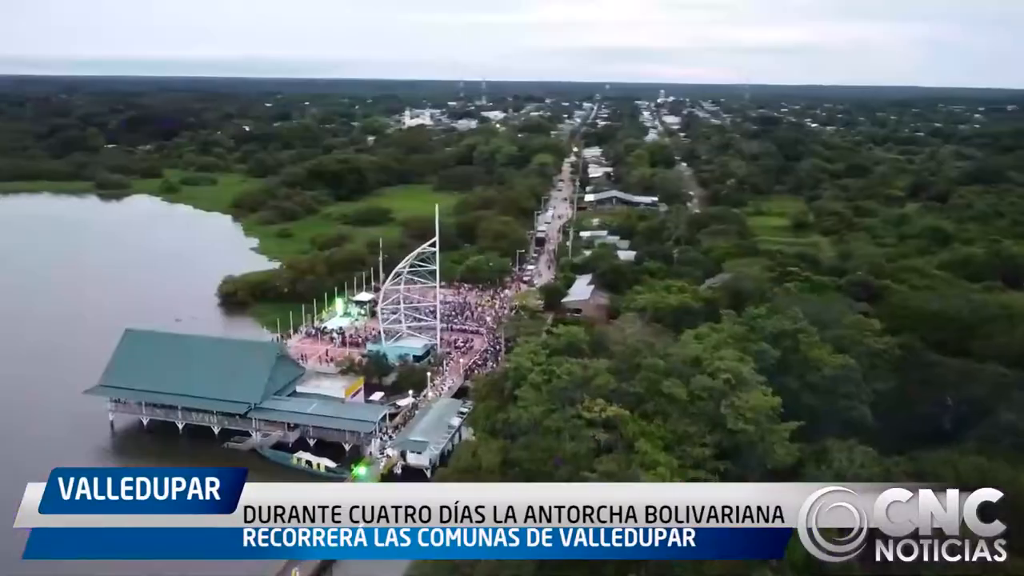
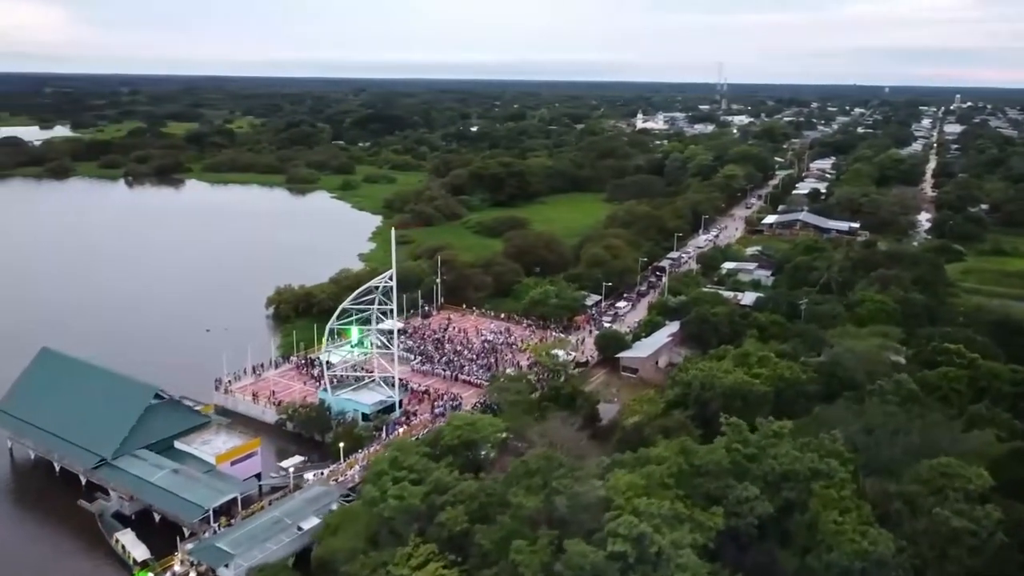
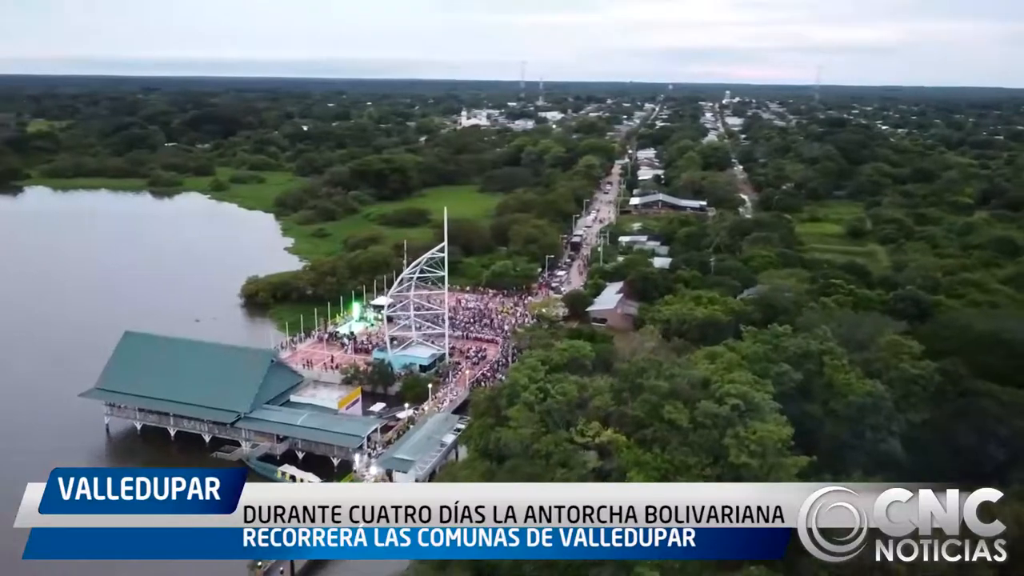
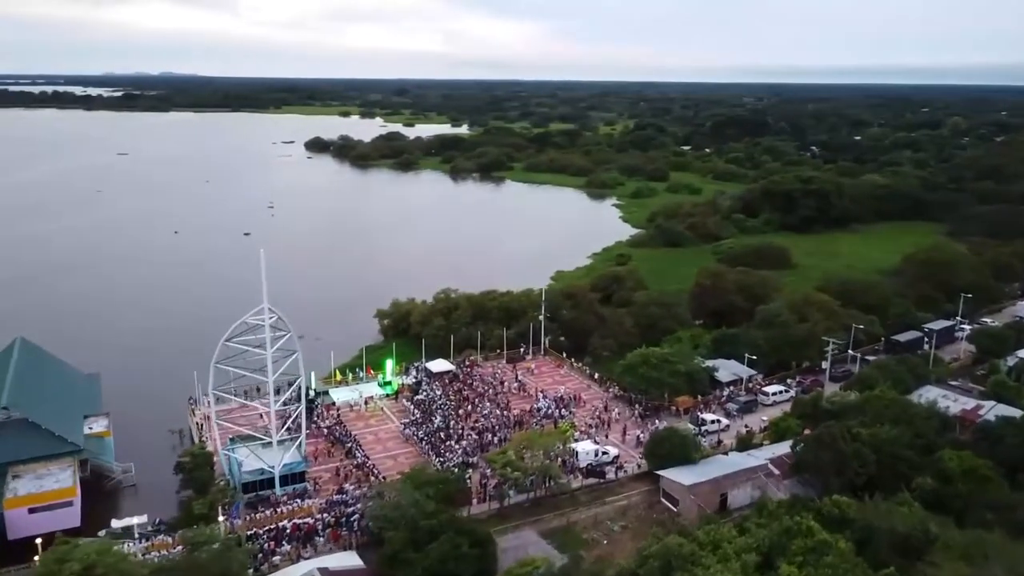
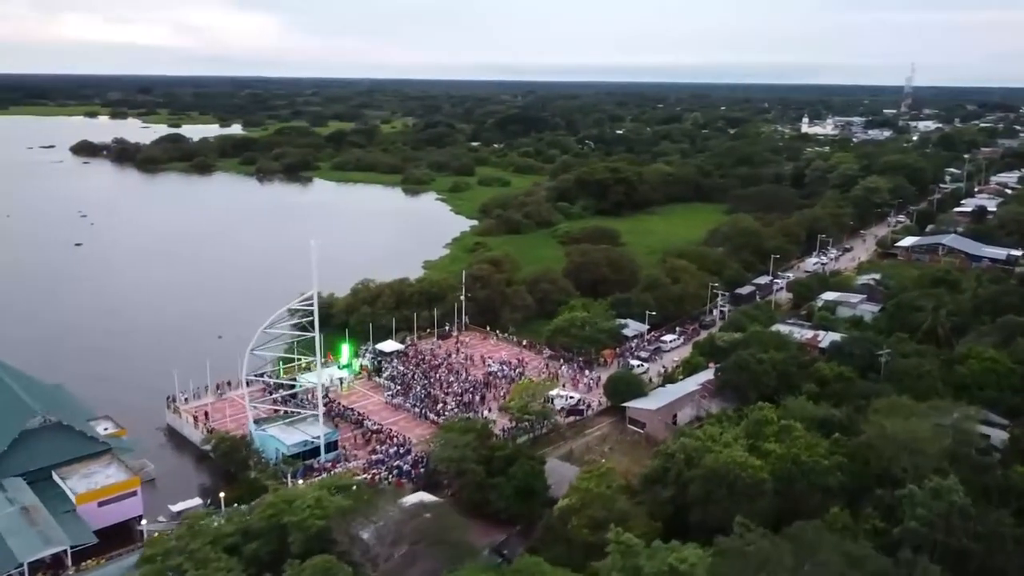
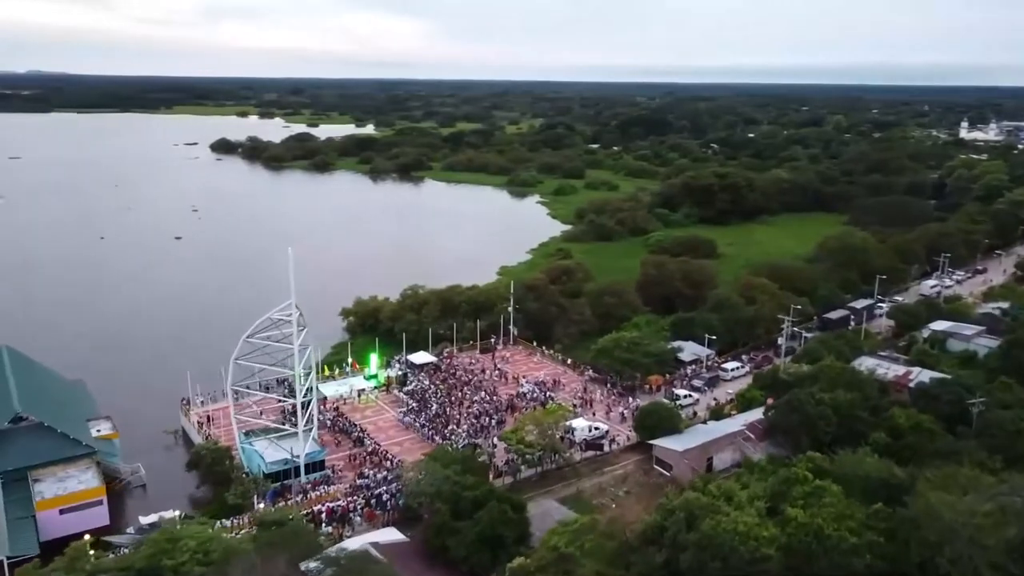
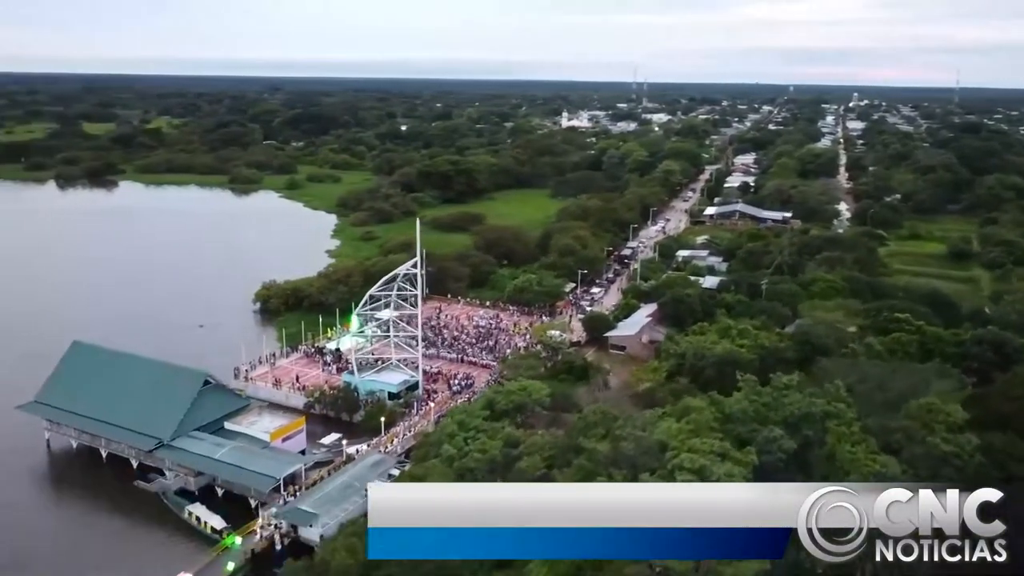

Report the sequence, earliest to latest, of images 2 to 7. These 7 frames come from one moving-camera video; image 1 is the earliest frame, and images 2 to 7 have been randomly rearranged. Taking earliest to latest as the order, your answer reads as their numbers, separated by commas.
3, 7, 2, 5, 6, 4
